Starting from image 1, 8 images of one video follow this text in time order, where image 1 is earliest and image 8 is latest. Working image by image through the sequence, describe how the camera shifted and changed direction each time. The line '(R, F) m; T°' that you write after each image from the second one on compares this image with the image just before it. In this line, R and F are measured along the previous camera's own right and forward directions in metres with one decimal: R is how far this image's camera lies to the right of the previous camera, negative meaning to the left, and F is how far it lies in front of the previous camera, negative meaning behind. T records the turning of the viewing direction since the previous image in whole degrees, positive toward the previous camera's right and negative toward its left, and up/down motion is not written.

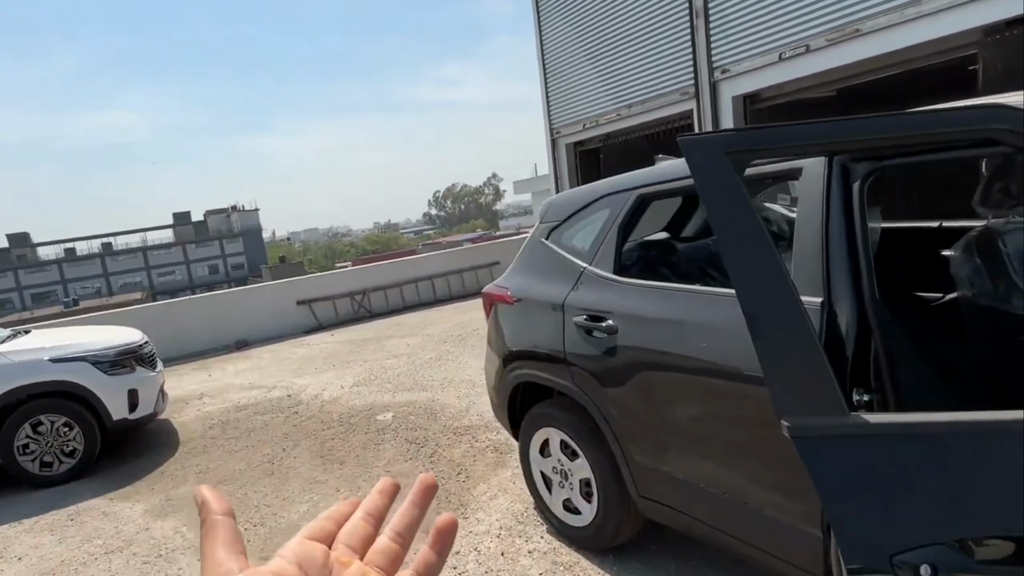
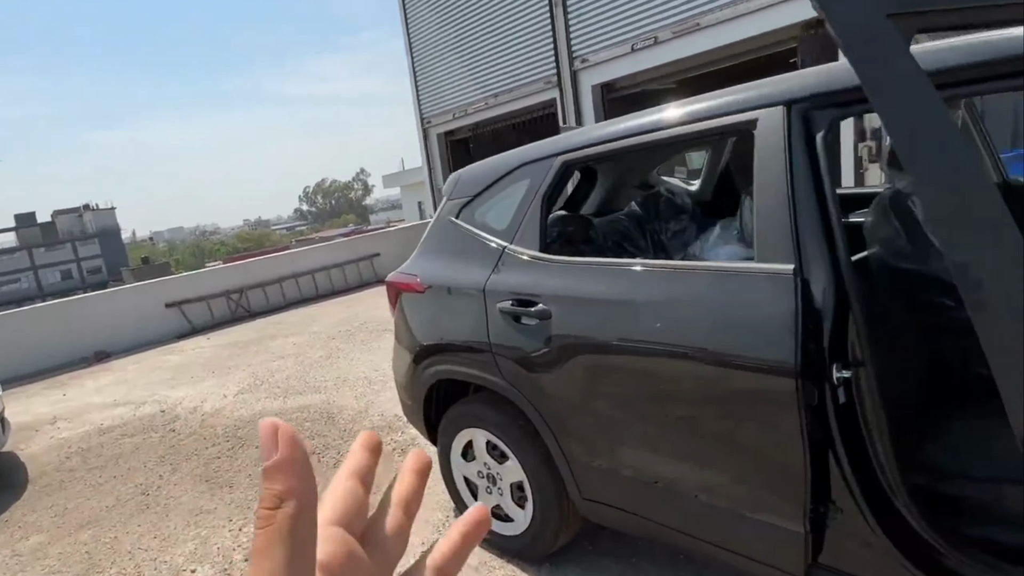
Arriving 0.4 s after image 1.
(-0.1, +0.3) m; +11°
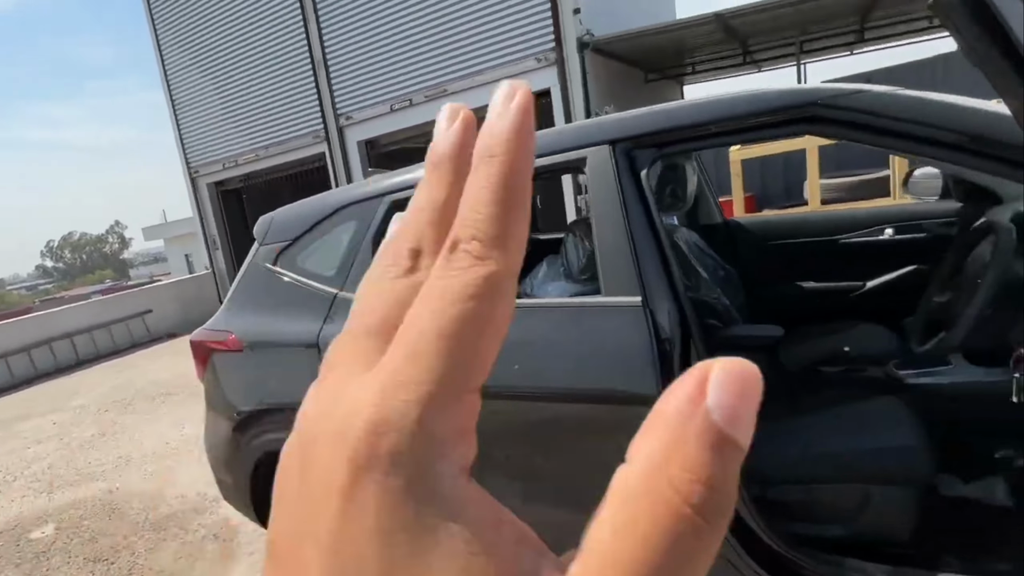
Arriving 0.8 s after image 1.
(-0.1, +0.1) m; +18°
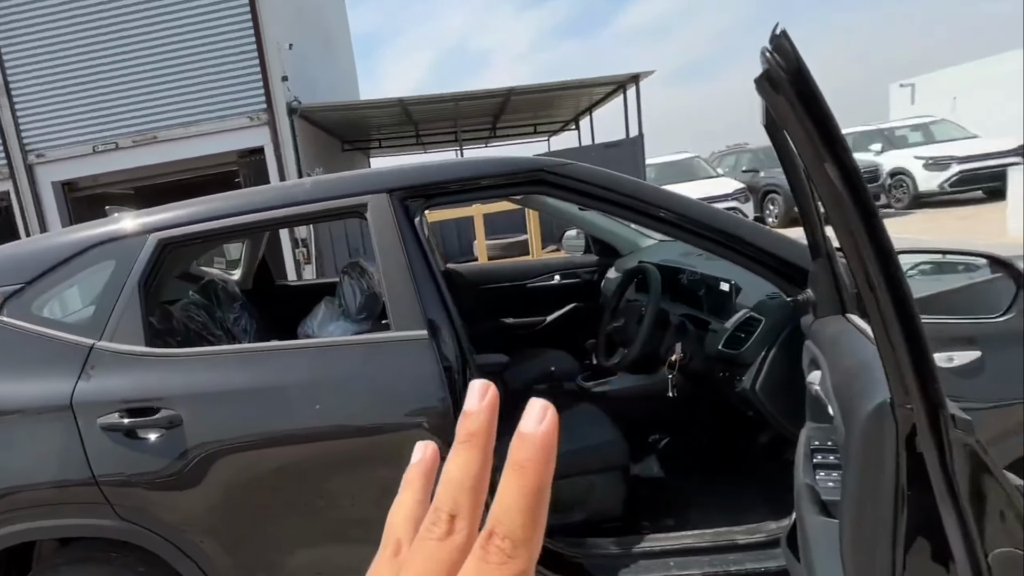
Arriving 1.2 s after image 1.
(-0.3, -0.2) m; +31°
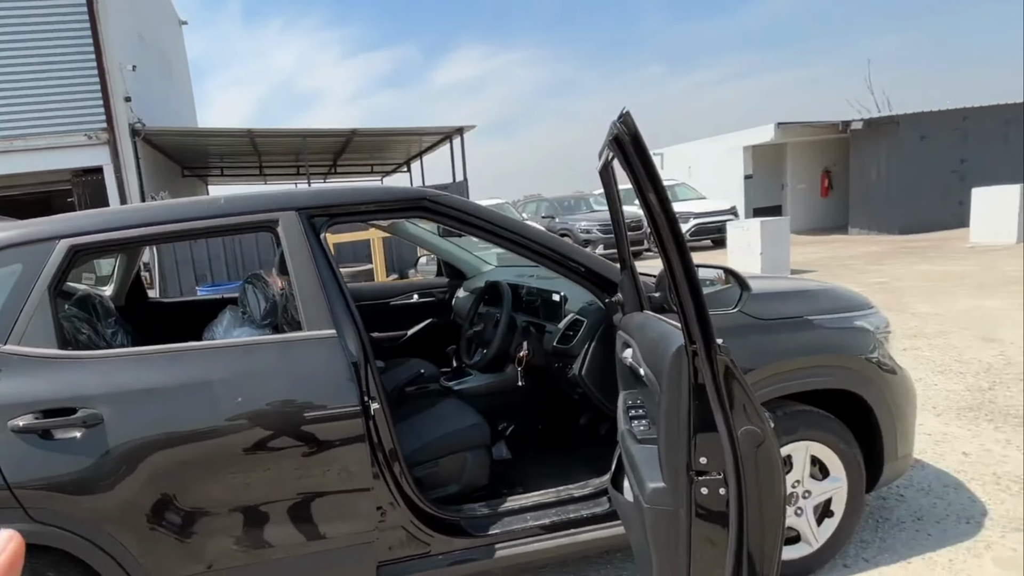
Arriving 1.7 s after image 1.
(-0.4, -0.4) m; +20°
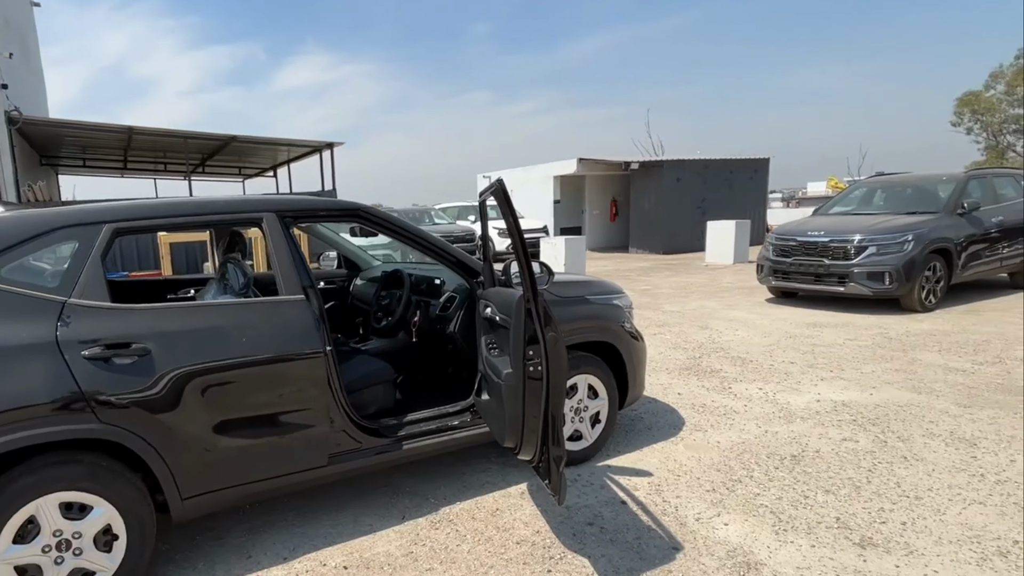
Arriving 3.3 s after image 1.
(-0.5, -1.1) m; +19°
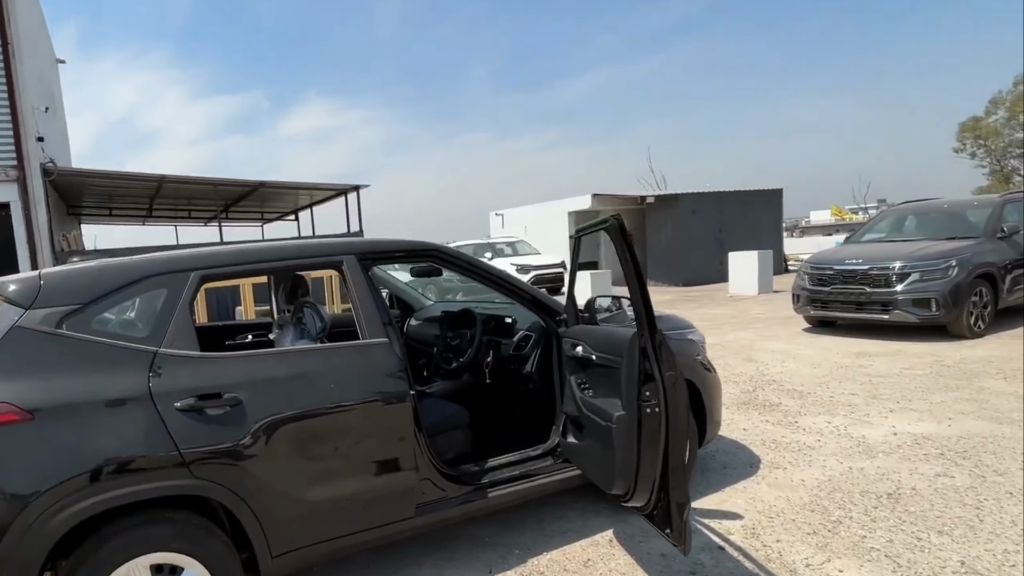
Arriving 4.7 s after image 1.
(-0.4, +0.1) m; -1°
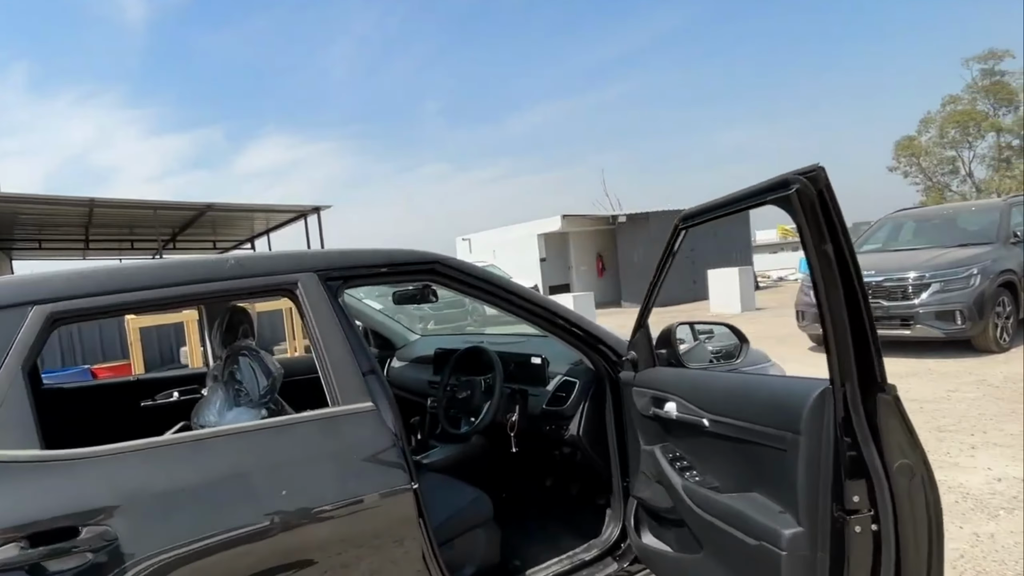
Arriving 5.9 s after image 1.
(-0.3, +0.9) m; +4°
